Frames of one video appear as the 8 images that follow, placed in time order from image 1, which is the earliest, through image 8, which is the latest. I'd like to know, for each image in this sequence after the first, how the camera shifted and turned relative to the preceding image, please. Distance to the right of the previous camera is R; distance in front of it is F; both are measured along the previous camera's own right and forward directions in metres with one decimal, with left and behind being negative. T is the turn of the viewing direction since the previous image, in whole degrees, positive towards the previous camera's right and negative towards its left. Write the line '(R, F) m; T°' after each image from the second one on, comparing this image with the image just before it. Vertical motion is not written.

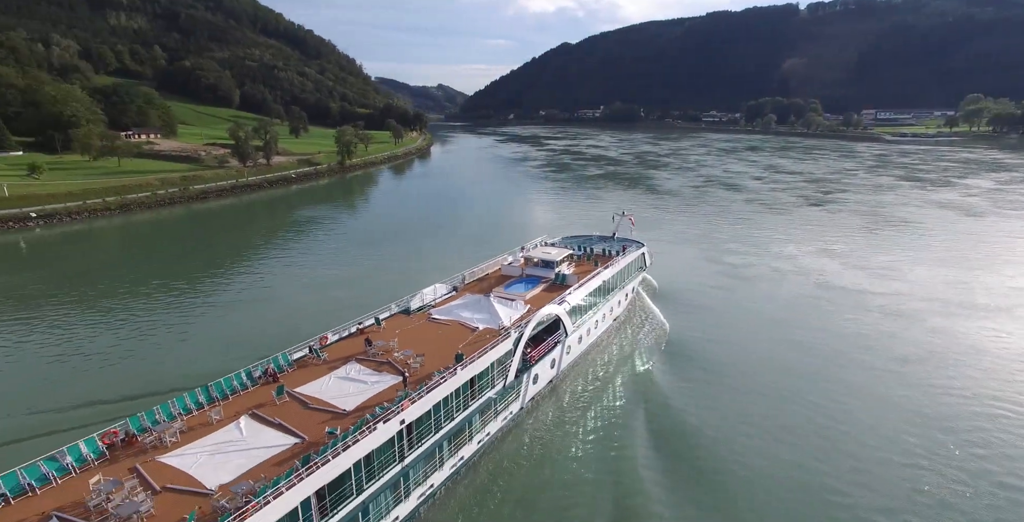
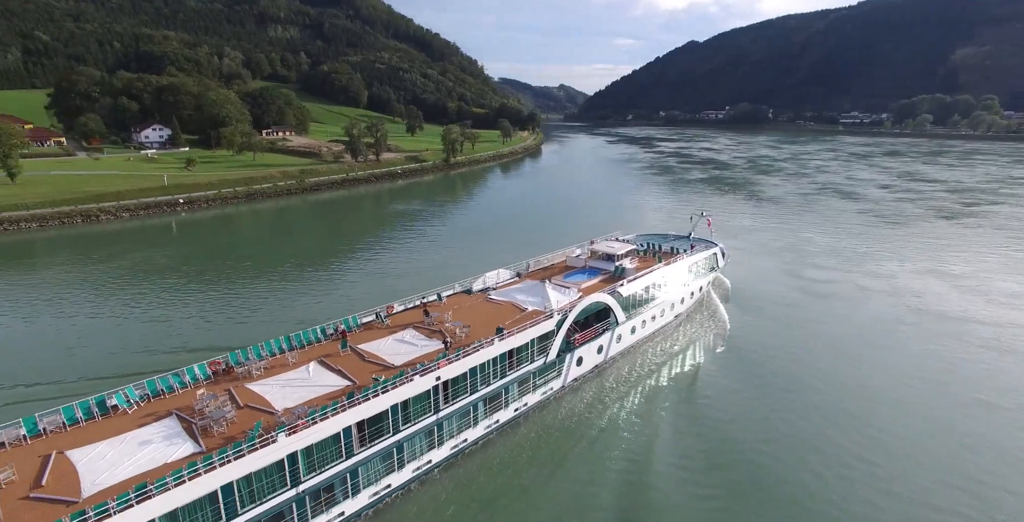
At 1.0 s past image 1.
(+2.1, -1.5) m; -10°
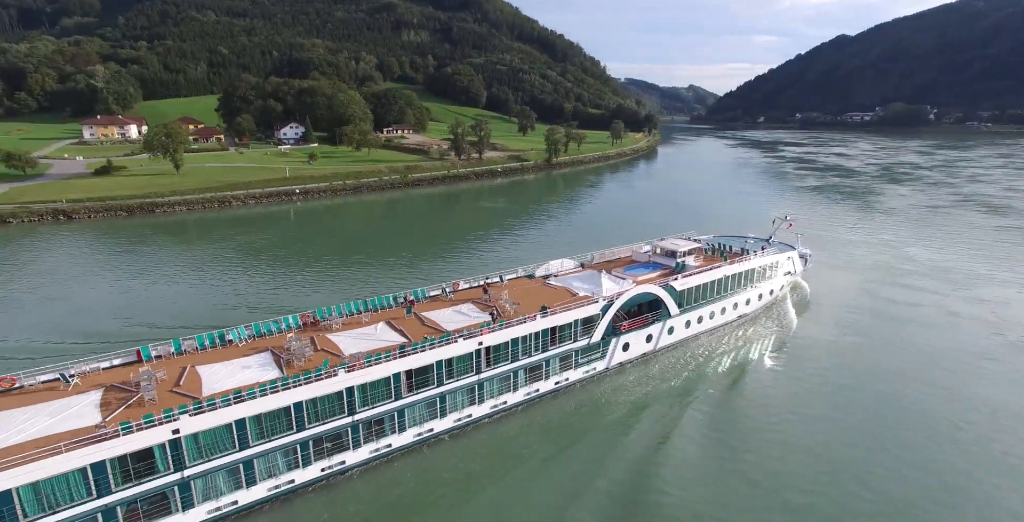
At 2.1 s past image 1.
(+2.2, -1.9) m; -11°
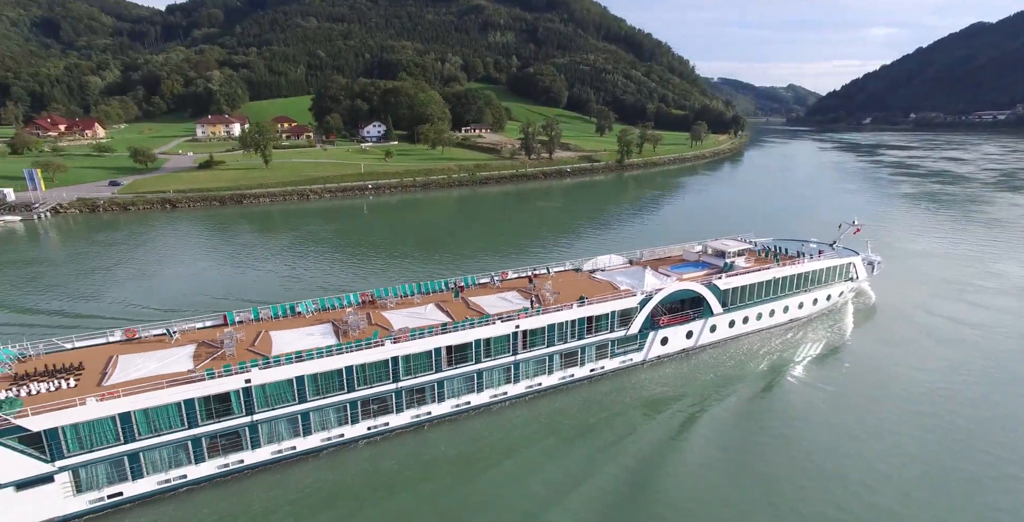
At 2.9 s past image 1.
(+1.3, -1.3) m; -7°
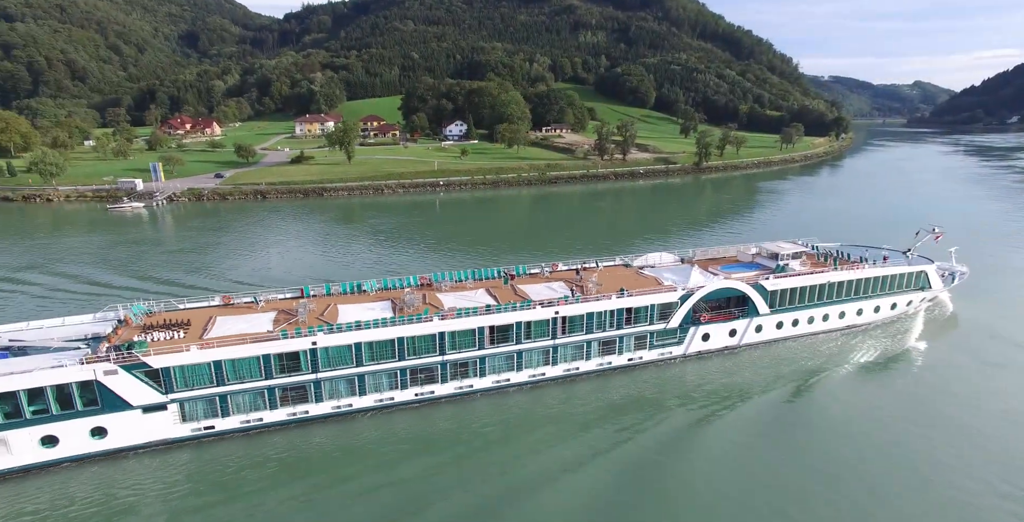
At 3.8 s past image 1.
(+1.4, -1.6) m; -8°
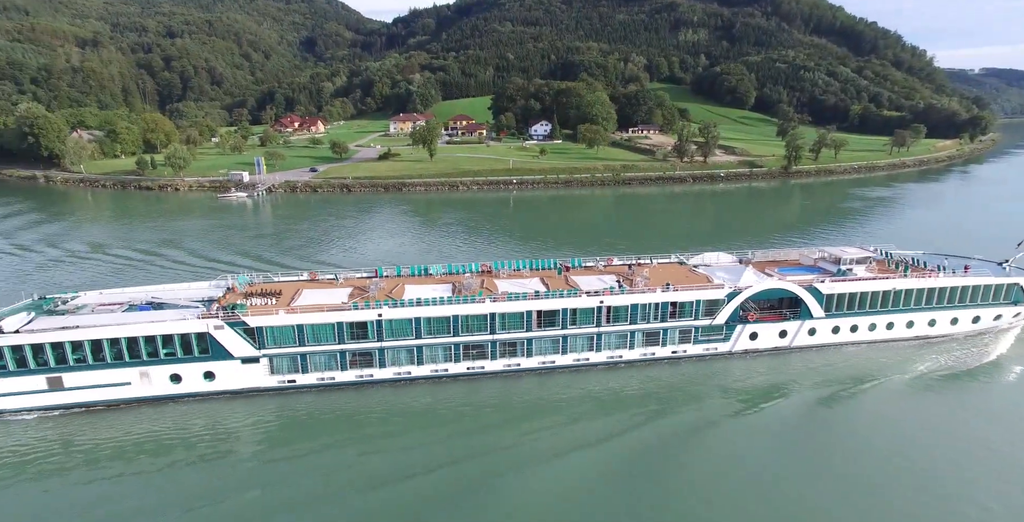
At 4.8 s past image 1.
(+1.3, -1.7) m; -8°
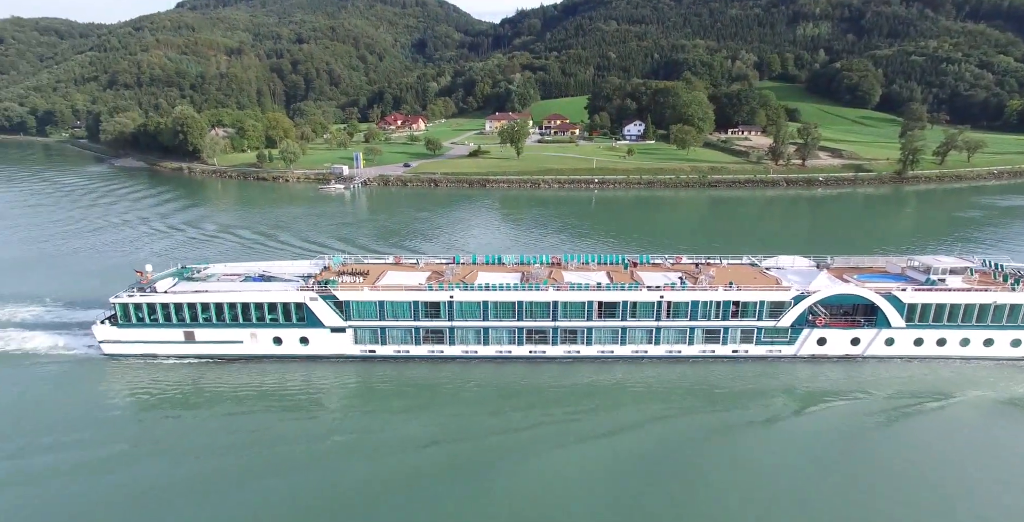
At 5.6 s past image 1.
(+1.0, -1.4) m; -9°
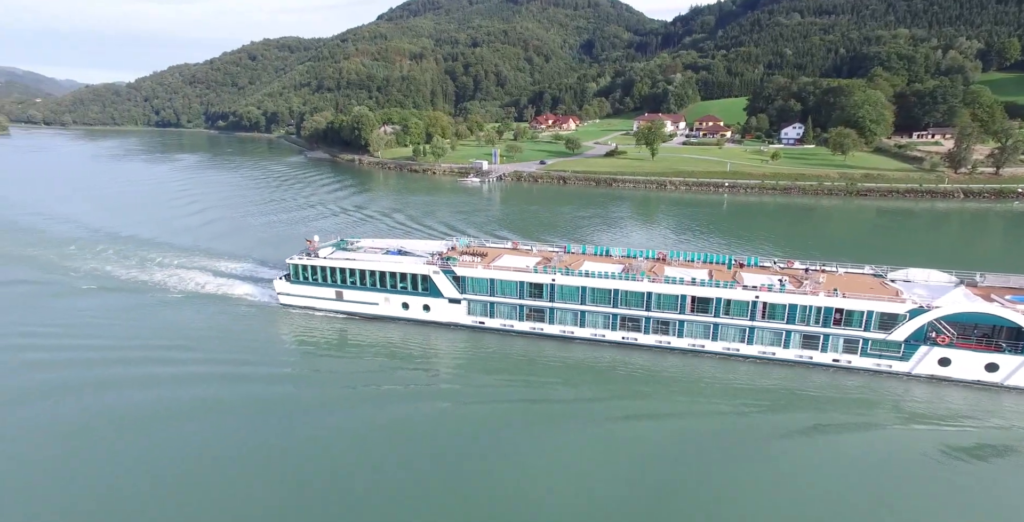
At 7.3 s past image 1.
(+2.0, -1.9) m; -15°
